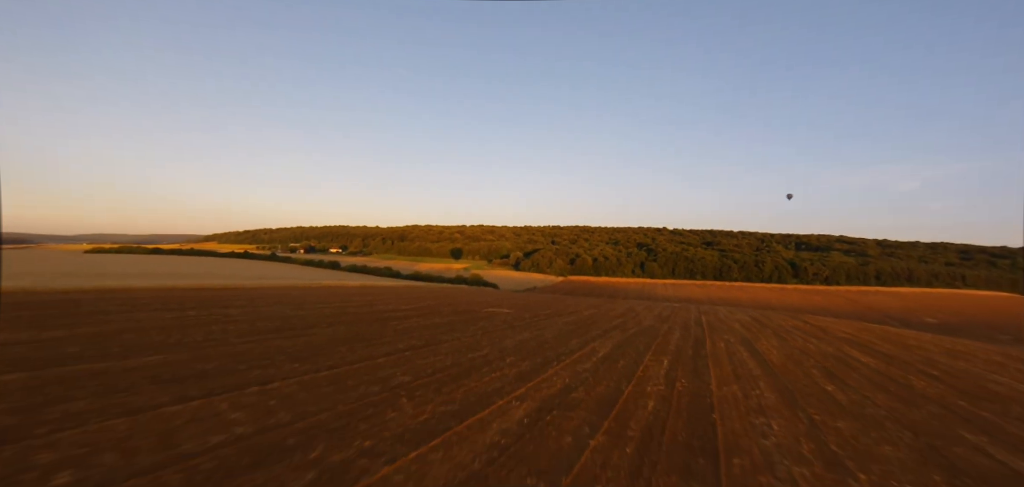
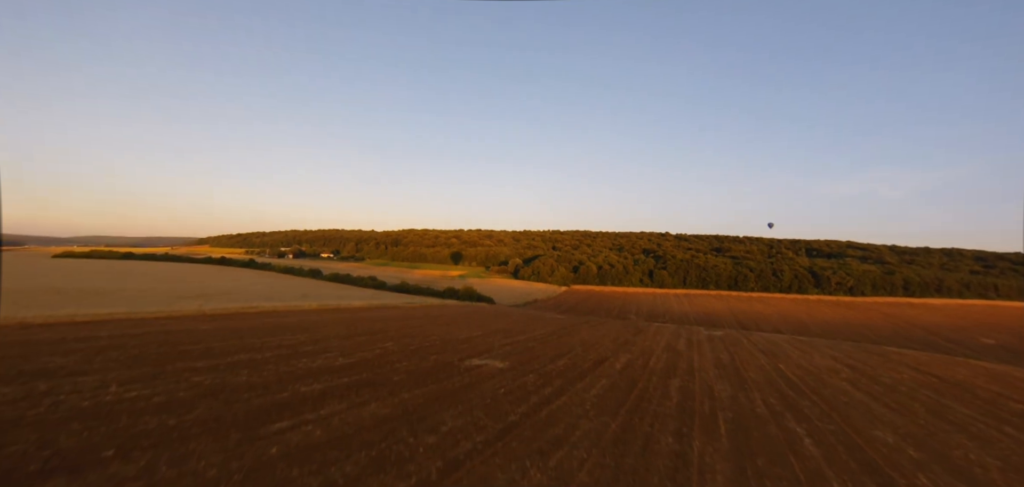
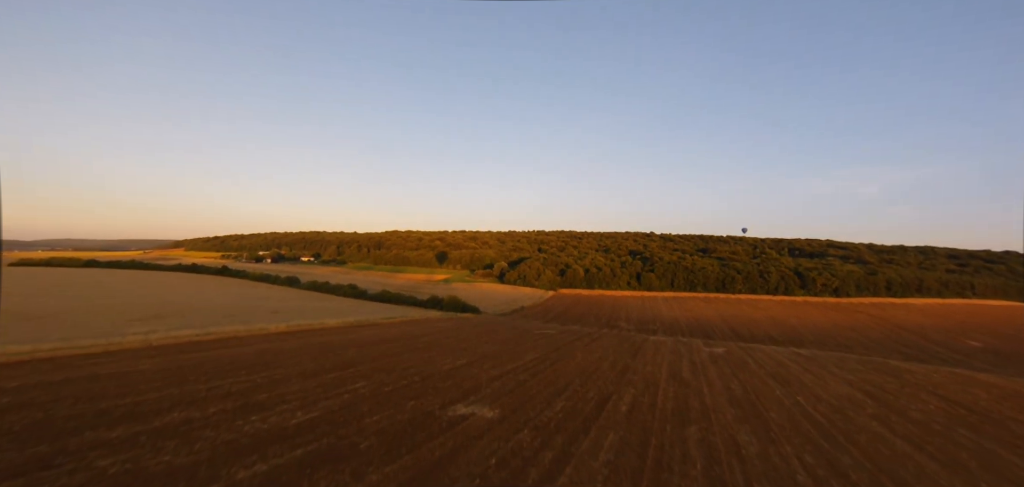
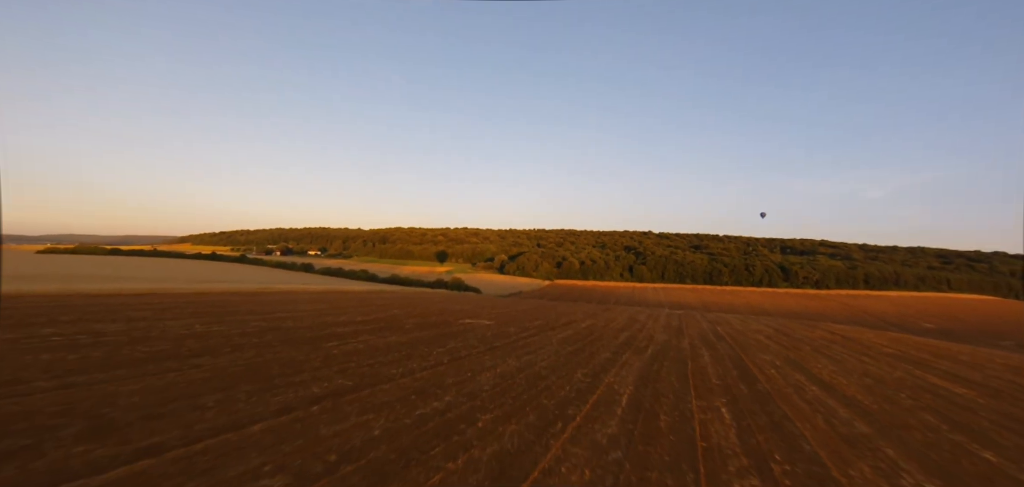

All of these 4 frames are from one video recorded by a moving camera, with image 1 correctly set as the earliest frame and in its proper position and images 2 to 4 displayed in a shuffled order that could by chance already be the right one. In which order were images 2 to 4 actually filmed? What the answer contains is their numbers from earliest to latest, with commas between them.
4, 2, 3
